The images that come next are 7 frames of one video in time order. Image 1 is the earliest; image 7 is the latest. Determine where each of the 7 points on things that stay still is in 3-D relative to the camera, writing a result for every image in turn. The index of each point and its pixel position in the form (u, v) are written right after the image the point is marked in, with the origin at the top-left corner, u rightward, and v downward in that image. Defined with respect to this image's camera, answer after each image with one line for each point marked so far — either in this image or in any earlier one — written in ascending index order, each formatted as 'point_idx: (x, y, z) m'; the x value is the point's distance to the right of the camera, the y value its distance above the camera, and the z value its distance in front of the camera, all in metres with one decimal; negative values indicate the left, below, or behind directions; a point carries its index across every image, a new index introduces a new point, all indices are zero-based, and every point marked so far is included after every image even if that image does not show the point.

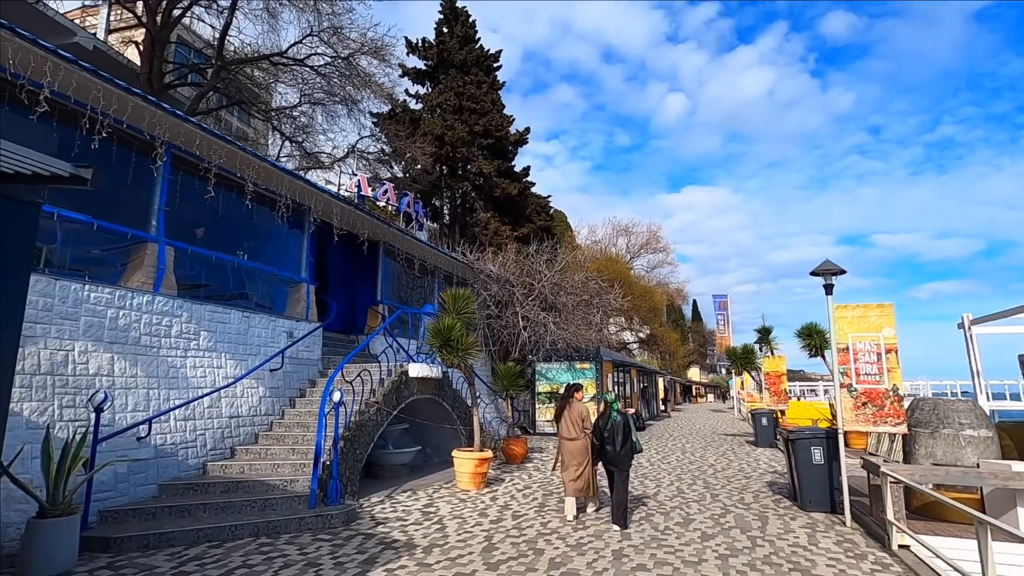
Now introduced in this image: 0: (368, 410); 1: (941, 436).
0: (-2.4, -2.1, +9.0) m
1: (+5.5, -1.9, +6.8) m
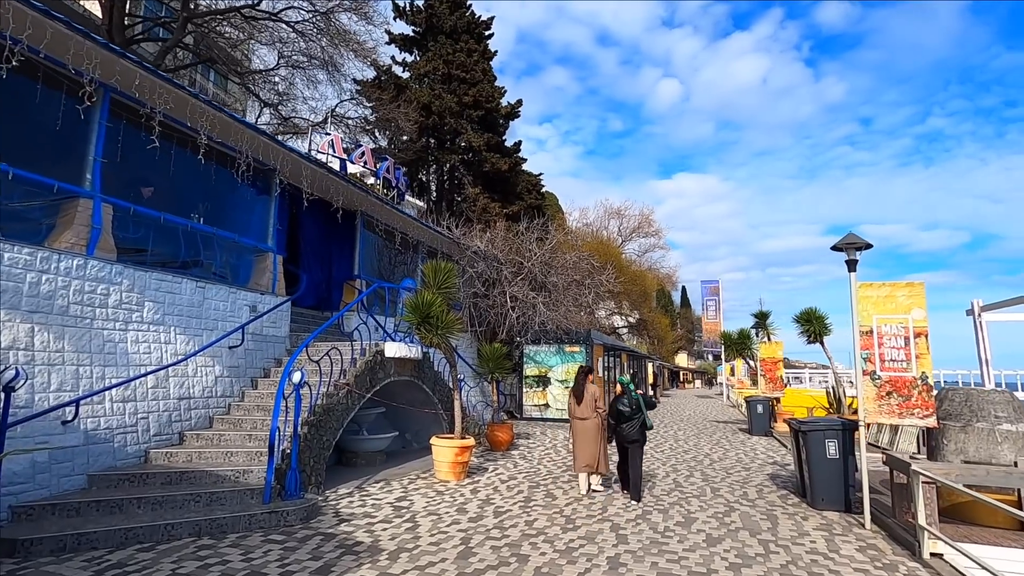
0: (-2.7, -1.6, +8.1) m
1: (+5.3, -1.6, +6.1) m
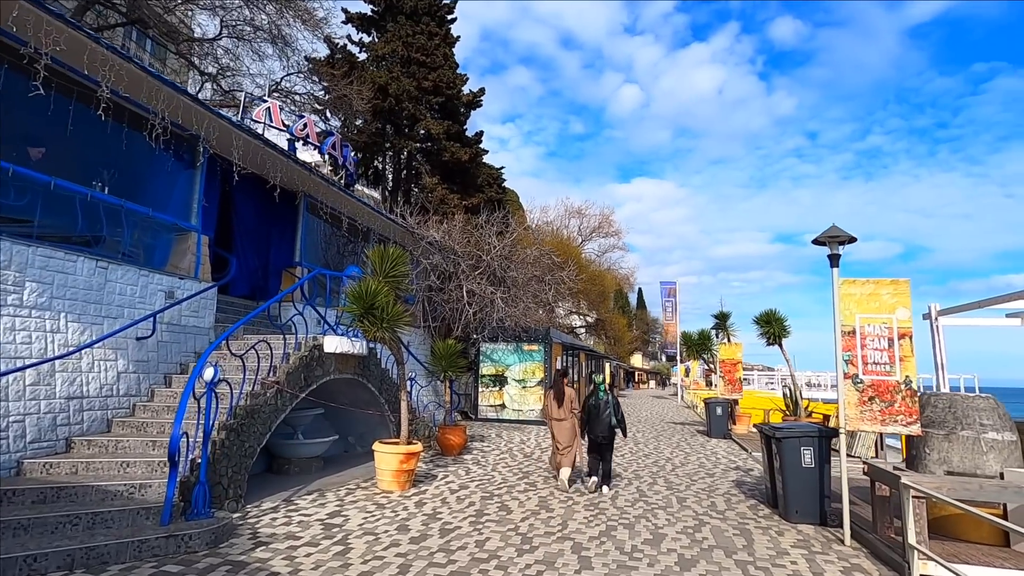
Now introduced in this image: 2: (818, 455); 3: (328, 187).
0: (-3.3, -1.4, +7.1) m
1: (+4.8, -1.6, +5.7) m
2: (+3.7, -2.0, +6.5) m
3: (-3.7, +2.0, +10.7) m
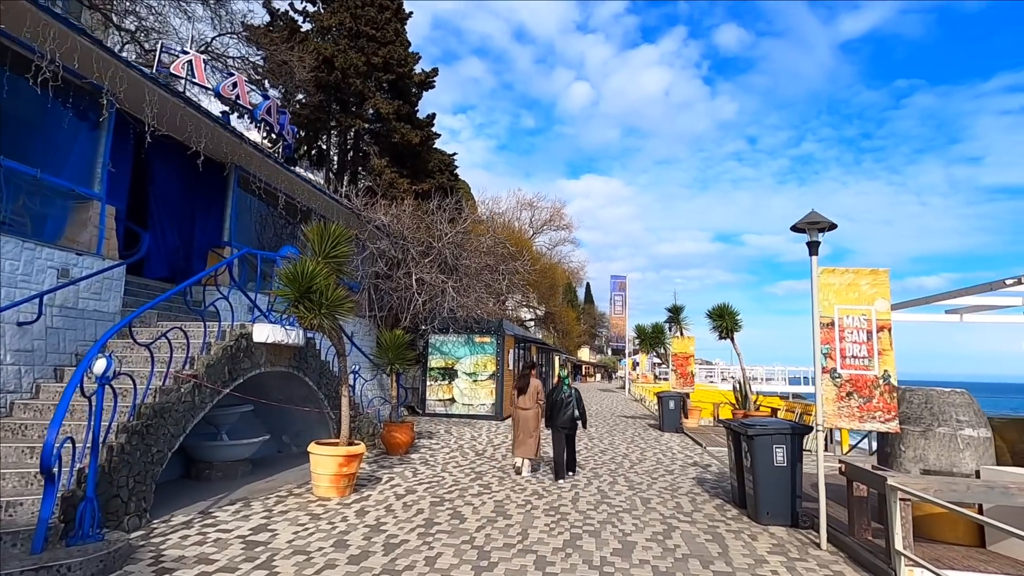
0: (-3.8, -1.2, +6.1) m
1: (+4.3, -1.5, +5.5) m
2: (+3.2, -1.9, +6.2) m
3: (-4.5, +2.3, +9.6) m
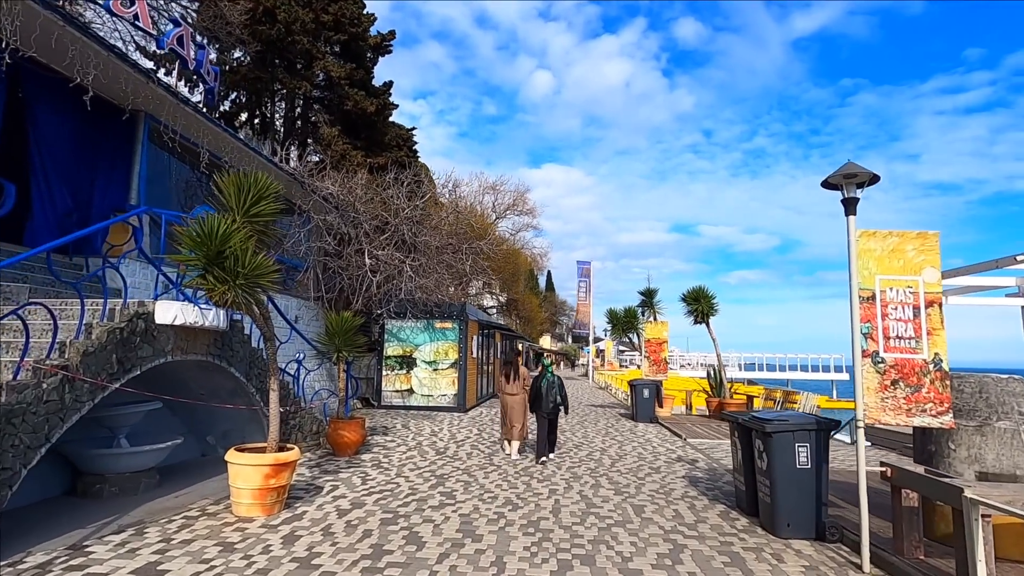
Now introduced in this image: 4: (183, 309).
0: (-4.1, -0.8, +4.6) m
1: (+4.1, -1.2, +4.5) m
2: (+2.9, -1.6, +5.2) m
3: (-5.0, +2.7, +7.9) m
4: (-3.7, -0.2, +6.0) m
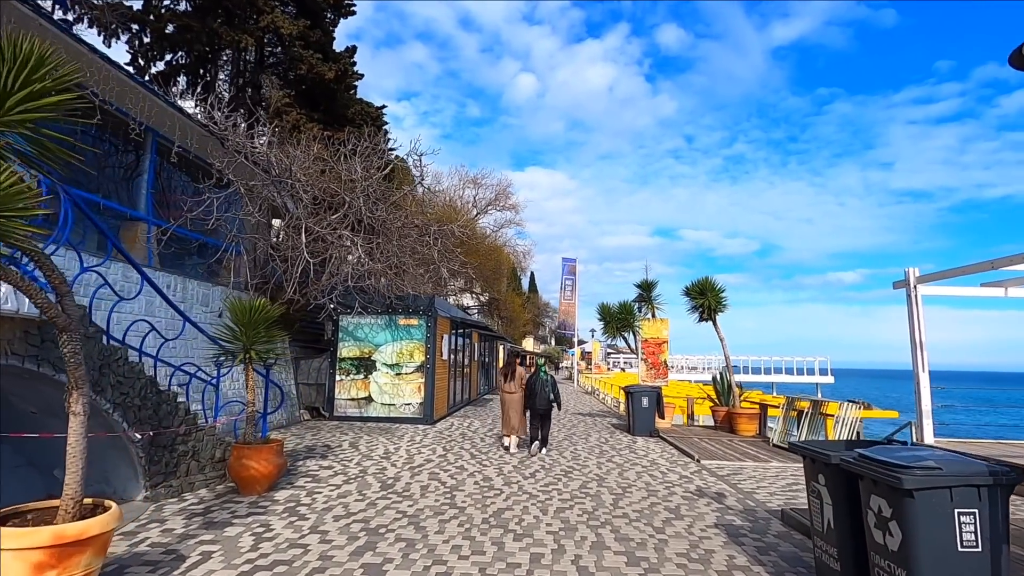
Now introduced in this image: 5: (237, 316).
0: (-4.3, -0.5, +2.2) m
1: (+3.9, -1.0, +2.4) m
2: (+2.7, -1.3, +3.0) m
3: (-5.3, +3.0, +5.5) m
4: (-4.0, +0.1, +3.6) m
5: (-3.6, -0.5, +7.4) m
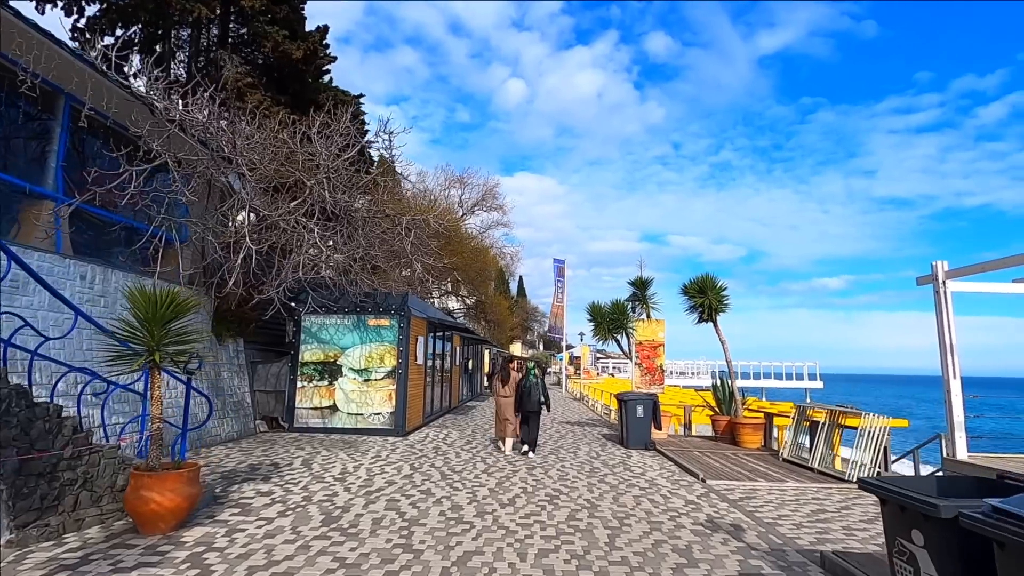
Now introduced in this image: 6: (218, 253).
0: (-4.5, -0.3, +0.8) m
1: (+3.7, -0.8, +1.2) m
2: (+2.5, -1.2, +1.8) m
3: (-5.5, +3.2, +4.2) m
4: (-4.2, +0.2, +2.2) m
5: (-3.9, -0.4, +6.1) m
6: (-5.1, +0.6, +9.5) m
